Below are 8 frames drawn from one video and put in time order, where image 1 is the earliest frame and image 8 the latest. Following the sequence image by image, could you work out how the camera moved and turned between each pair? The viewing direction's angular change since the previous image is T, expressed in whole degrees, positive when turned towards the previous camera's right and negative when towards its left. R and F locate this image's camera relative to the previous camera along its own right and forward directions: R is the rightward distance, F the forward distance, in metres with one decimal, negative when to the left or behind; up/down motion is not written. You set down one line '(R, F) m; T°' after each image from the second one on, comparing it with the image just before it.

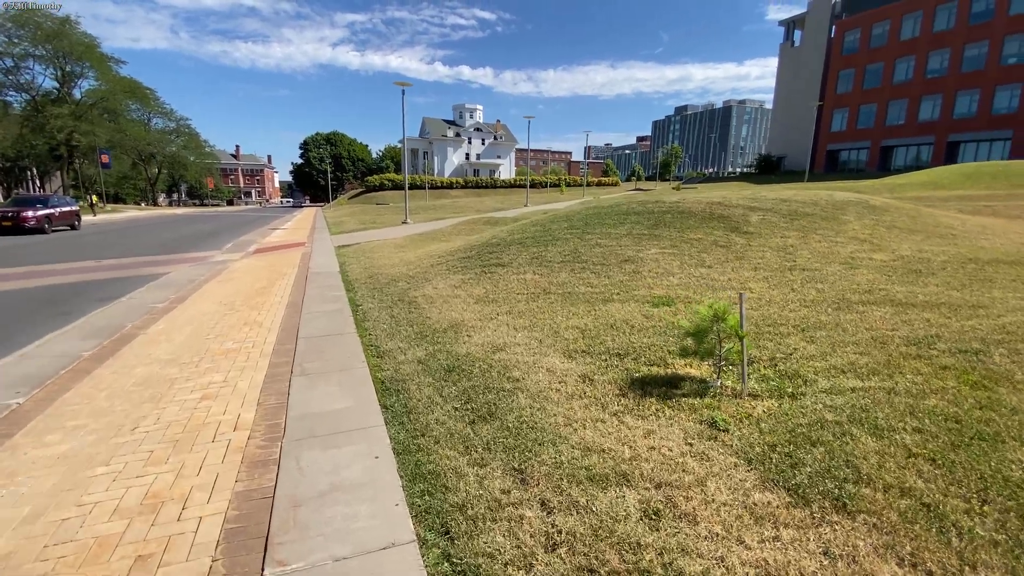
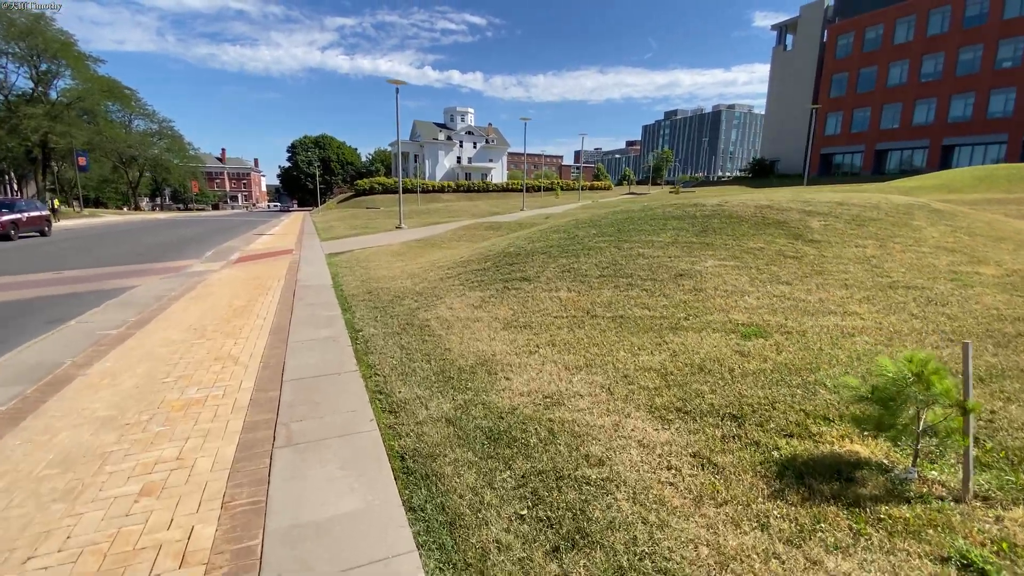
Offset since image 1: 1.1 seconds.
(-0.6, +1.4) m; +1°
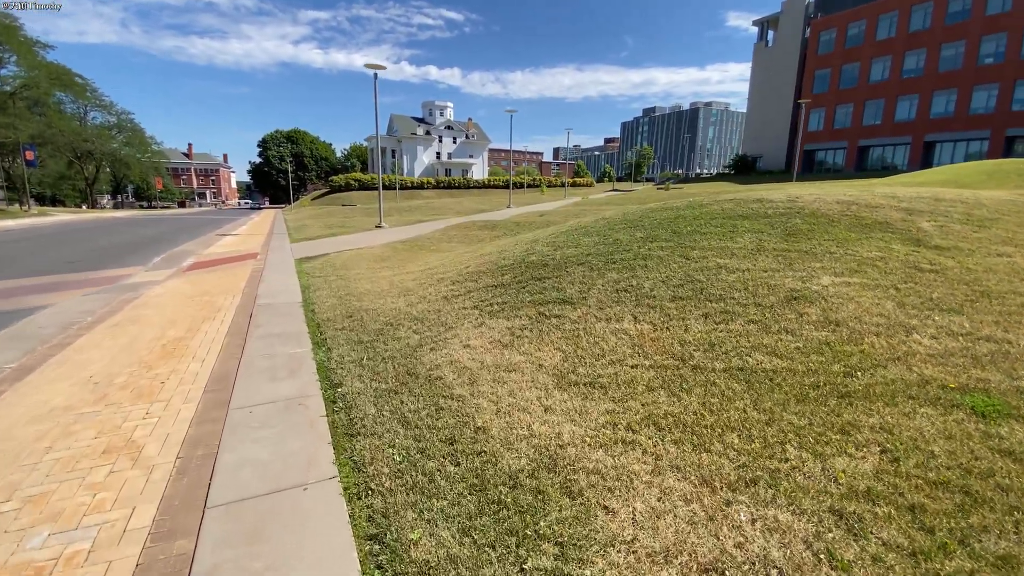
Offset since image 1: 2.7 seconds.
(-0.7, +2.1) m; +2°
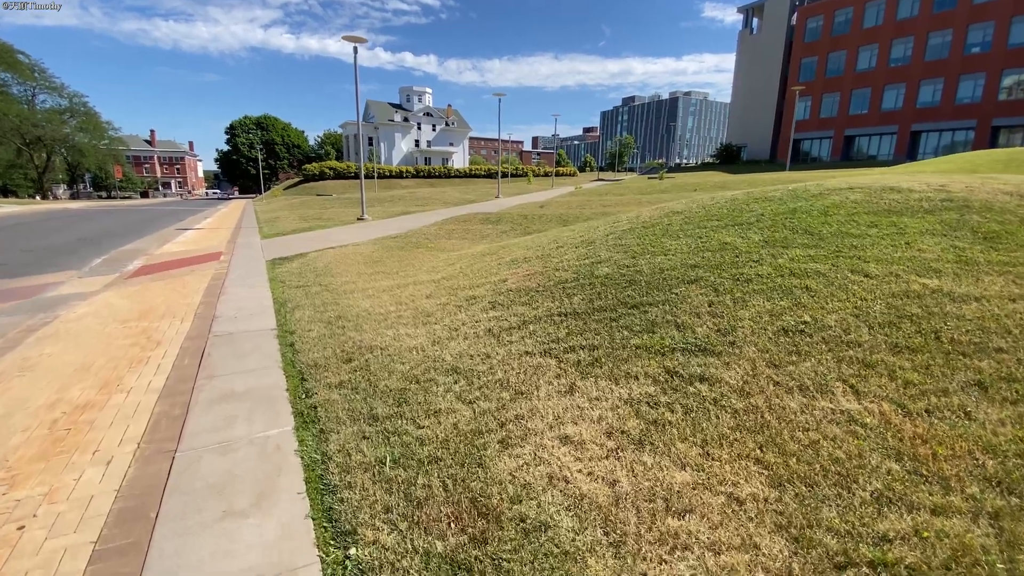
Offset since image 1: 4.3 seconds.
(-0.9, +2.1) m; +3°
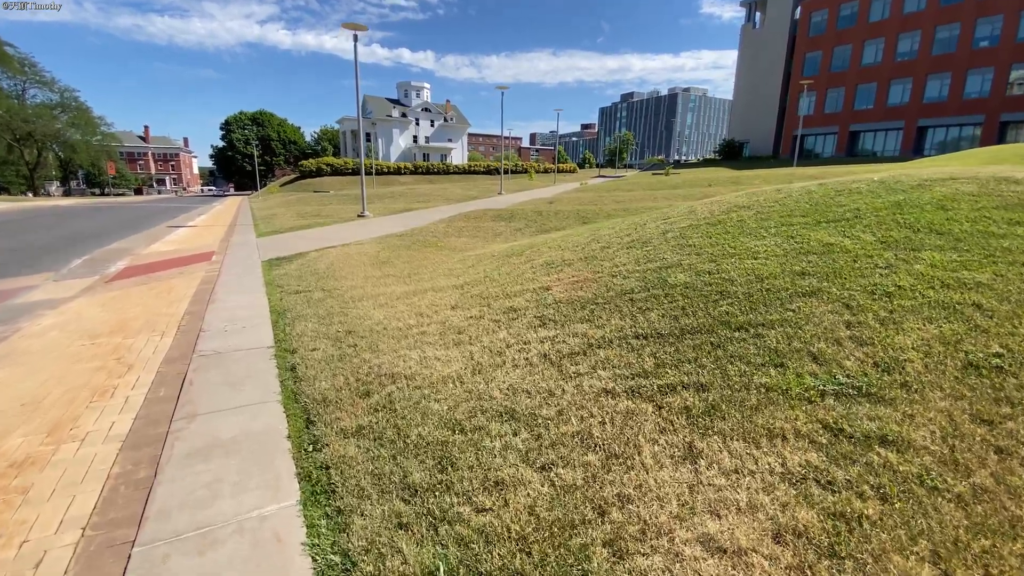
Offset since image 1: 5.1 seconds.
(-0.5, +1.0) m; 0°
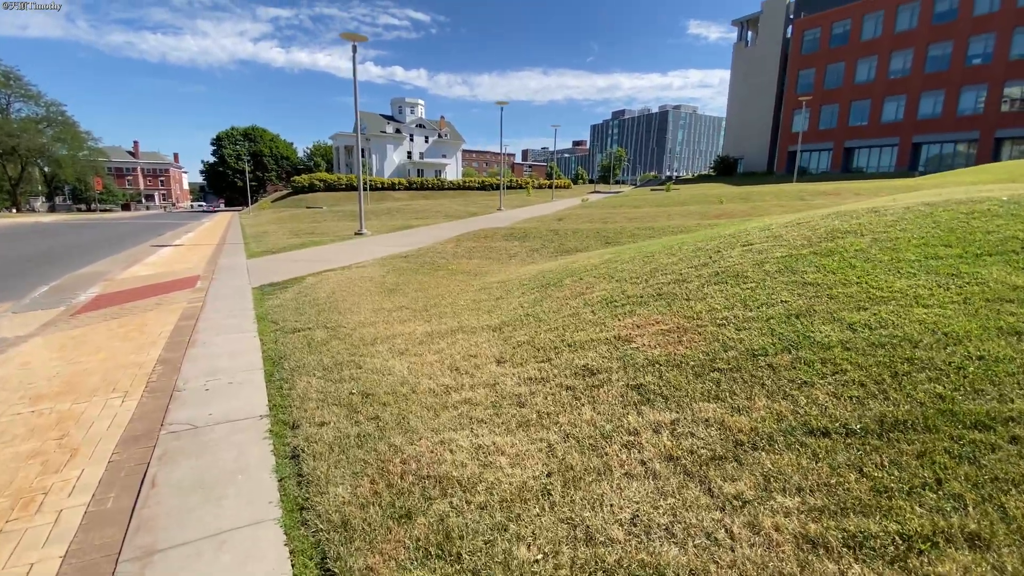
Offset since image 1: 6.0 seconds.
(-0.6, +1.1) m; +1°
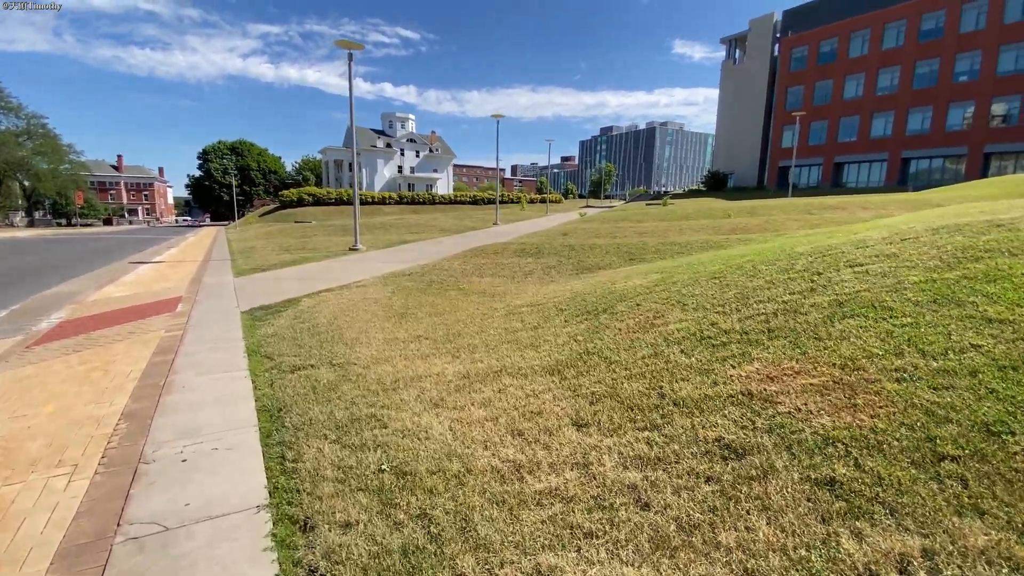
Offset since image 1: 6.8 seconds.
(-0.6, +1.0) m; +1°
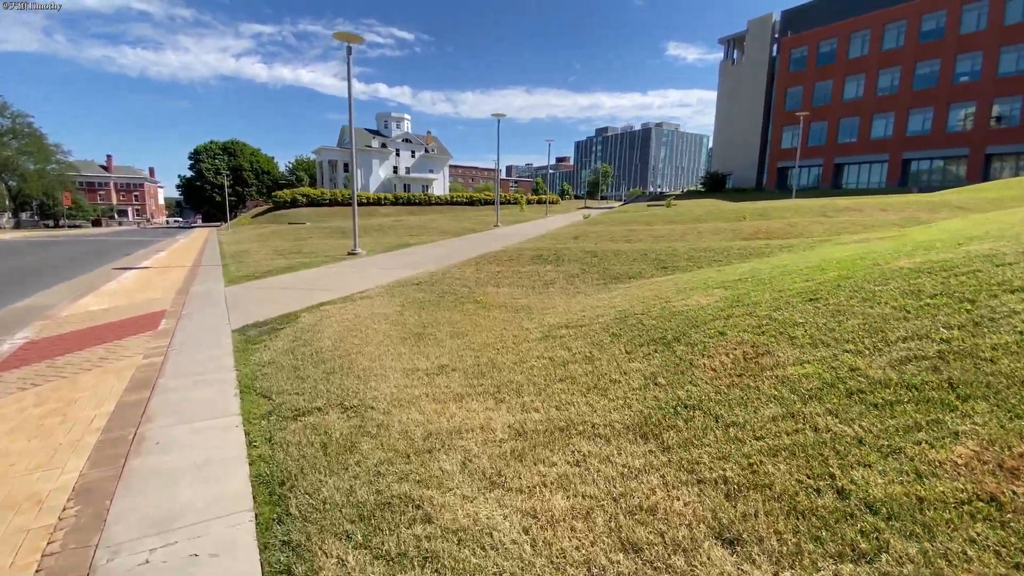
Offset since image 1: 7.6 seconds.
(-0.5, +0.9) m; +1°
